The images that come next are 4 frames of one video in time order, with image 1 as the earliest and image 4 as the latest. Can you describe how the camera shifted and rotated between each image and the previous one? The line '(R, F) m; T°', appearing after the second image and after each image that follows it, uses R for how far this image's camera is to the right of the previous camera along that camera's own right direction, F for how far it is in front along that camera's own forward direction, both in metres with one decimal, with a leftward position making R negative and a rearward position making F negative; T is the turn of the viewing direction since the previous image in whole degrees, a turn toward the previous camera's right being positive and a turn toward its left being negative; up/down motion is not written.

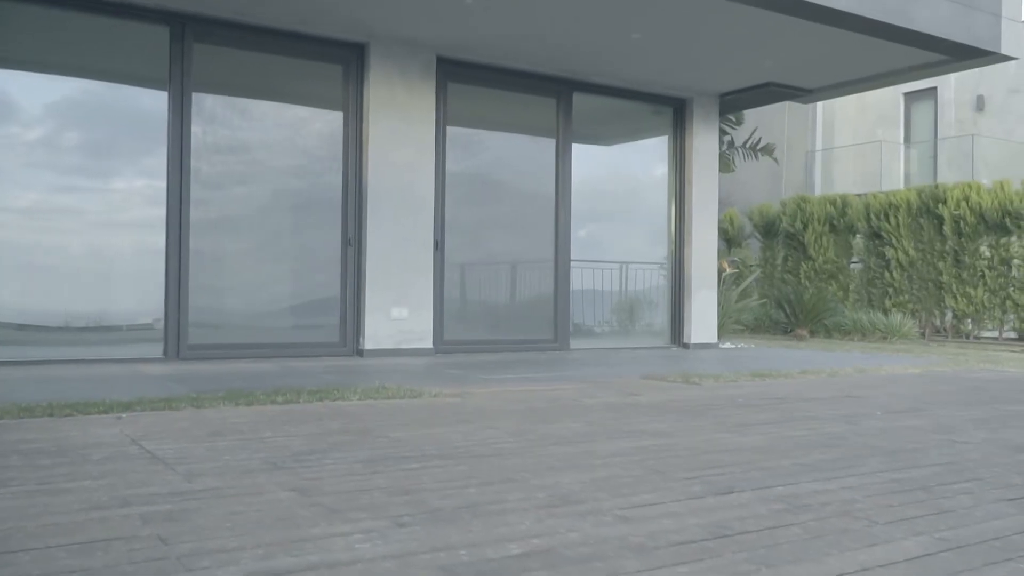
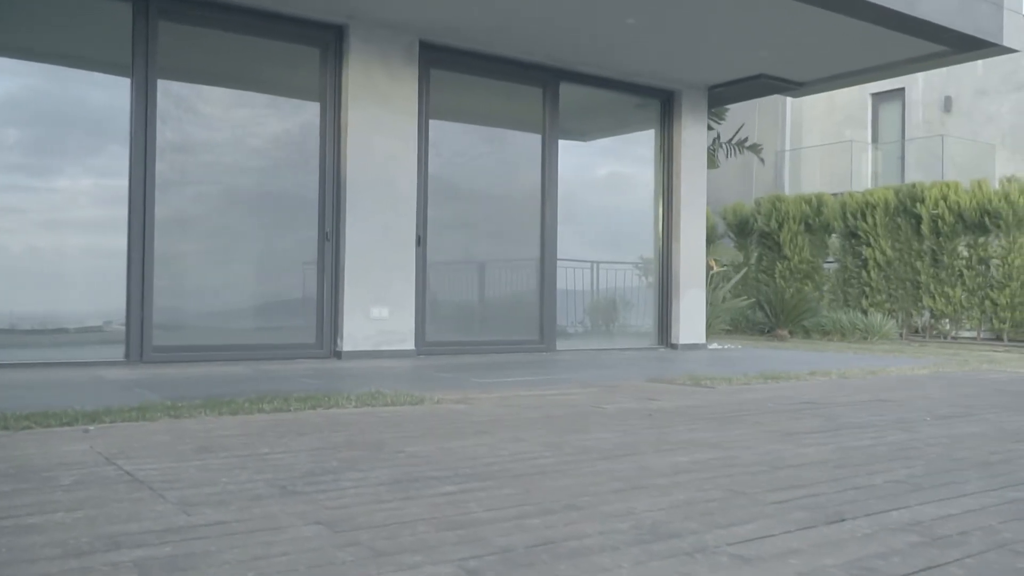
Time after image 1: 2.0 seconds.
(-0.3, +0.5) m; +3°
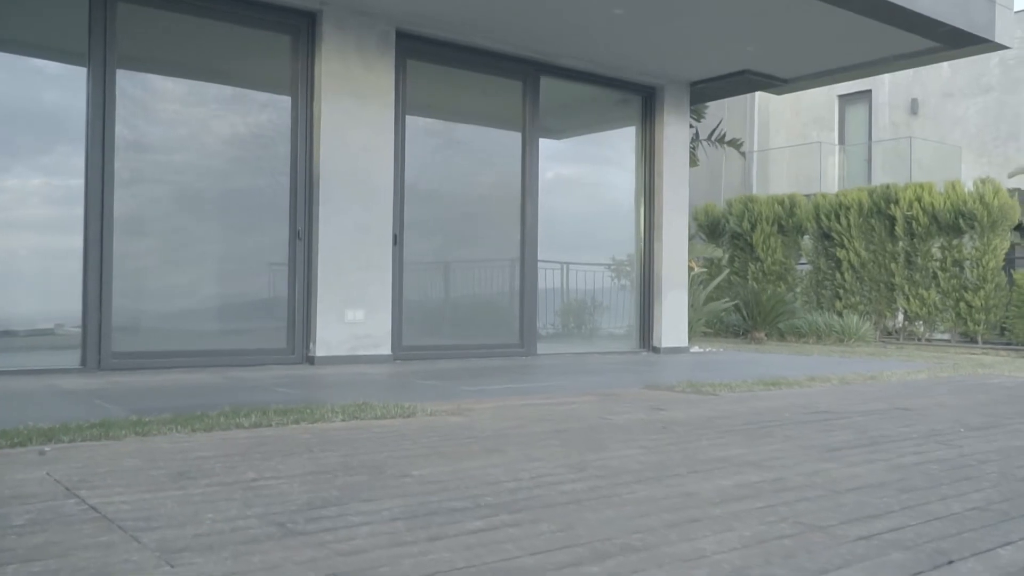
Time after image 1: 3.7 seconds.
(-0.2, +0.4) m; +2°
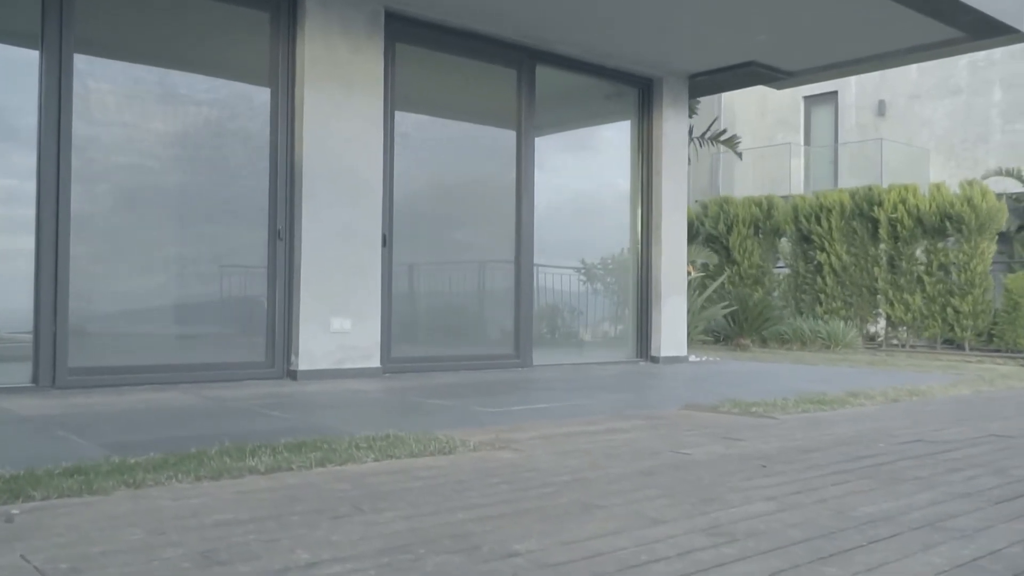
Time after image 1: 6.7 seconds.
(-0.5, +0.8) m; +3°
